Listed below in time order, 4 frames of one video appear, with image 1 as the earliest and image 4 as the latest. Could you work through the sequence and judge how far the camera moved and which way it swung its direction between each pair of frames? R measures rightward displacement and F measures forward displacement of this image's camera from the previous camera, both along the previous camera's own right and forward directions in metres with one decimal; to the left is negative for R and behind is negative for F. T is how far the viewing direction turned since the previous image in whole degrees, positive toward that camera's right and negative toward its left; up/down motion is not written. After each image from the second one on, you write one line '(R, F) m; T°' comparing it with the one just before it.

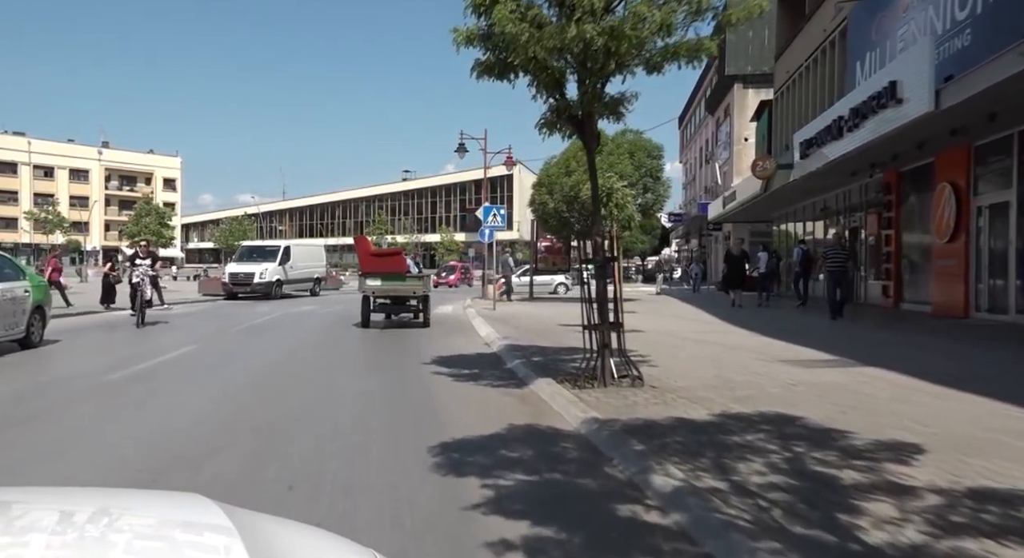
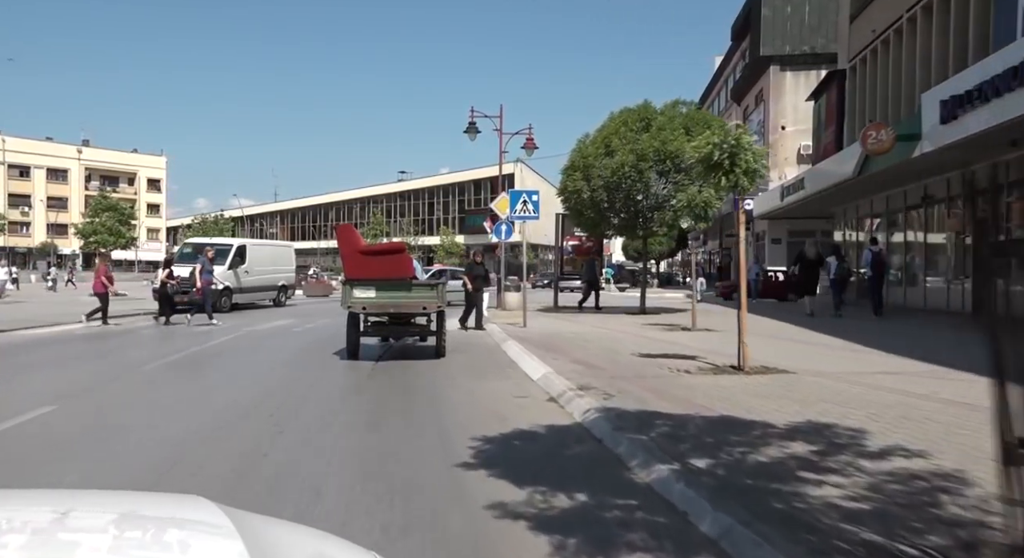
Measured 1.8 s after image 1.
(-1.0, +5.9) m; 0°
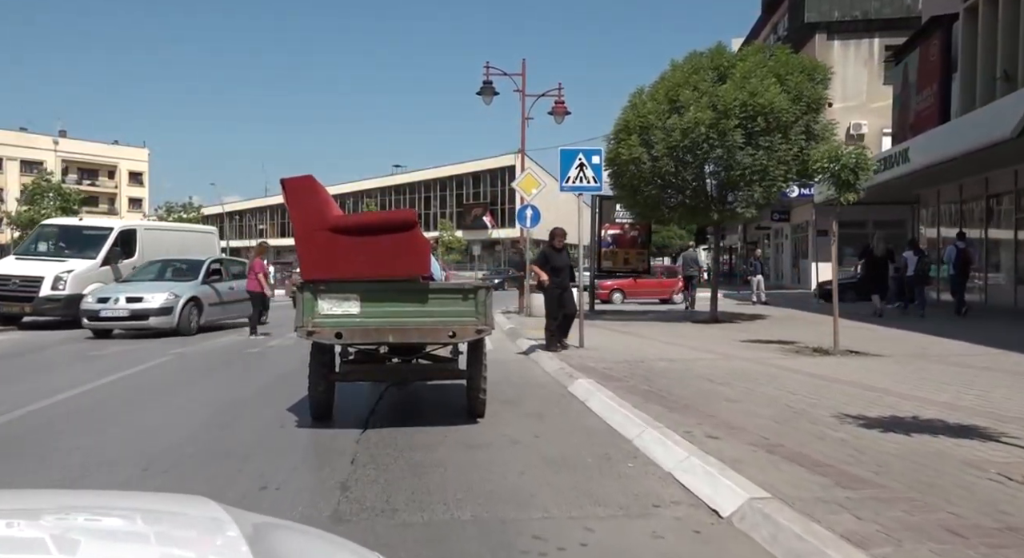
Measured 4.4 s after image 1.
(-1.0, +6.0) m; 0°
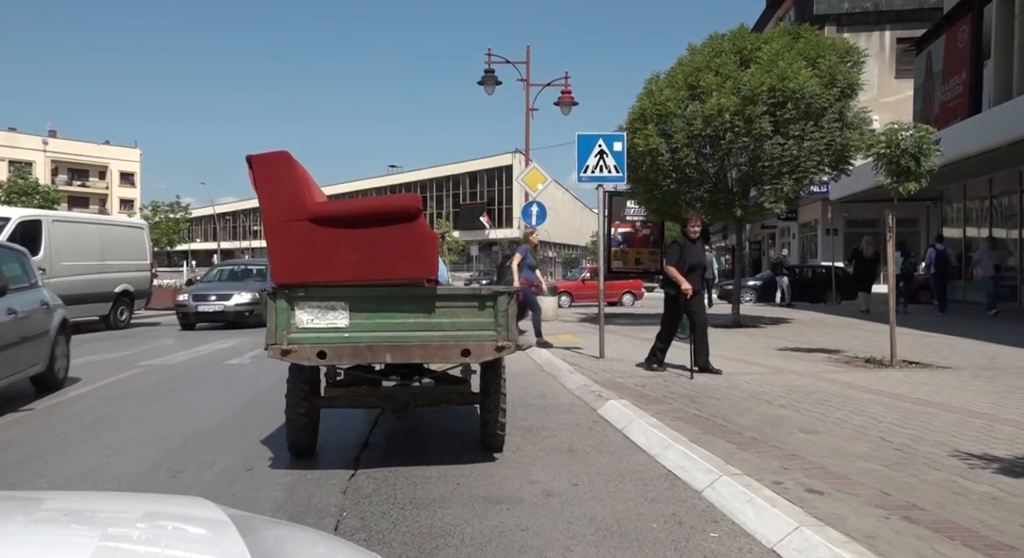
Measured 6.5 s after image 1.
(-0.3, +1.5) m; 0°
